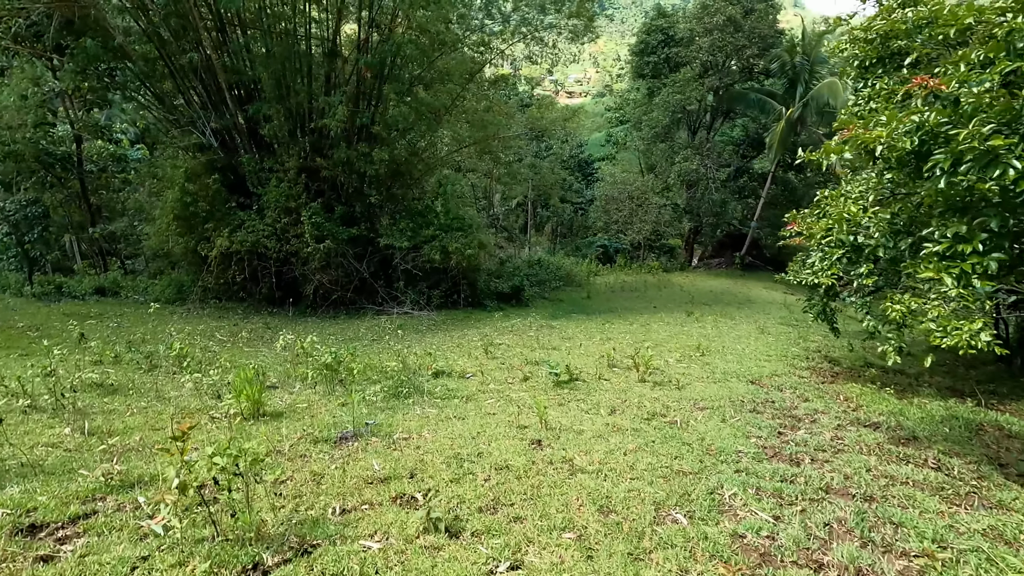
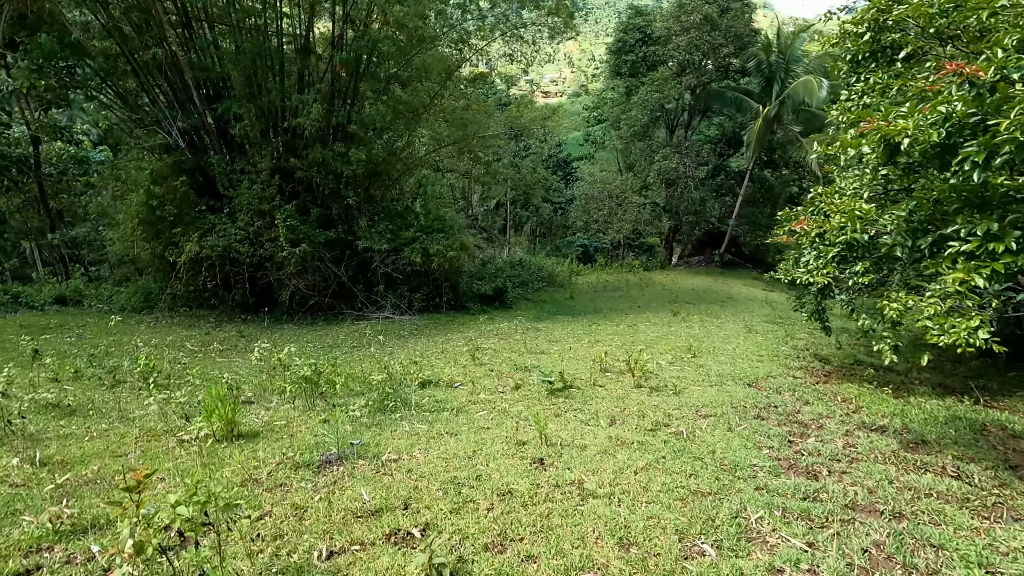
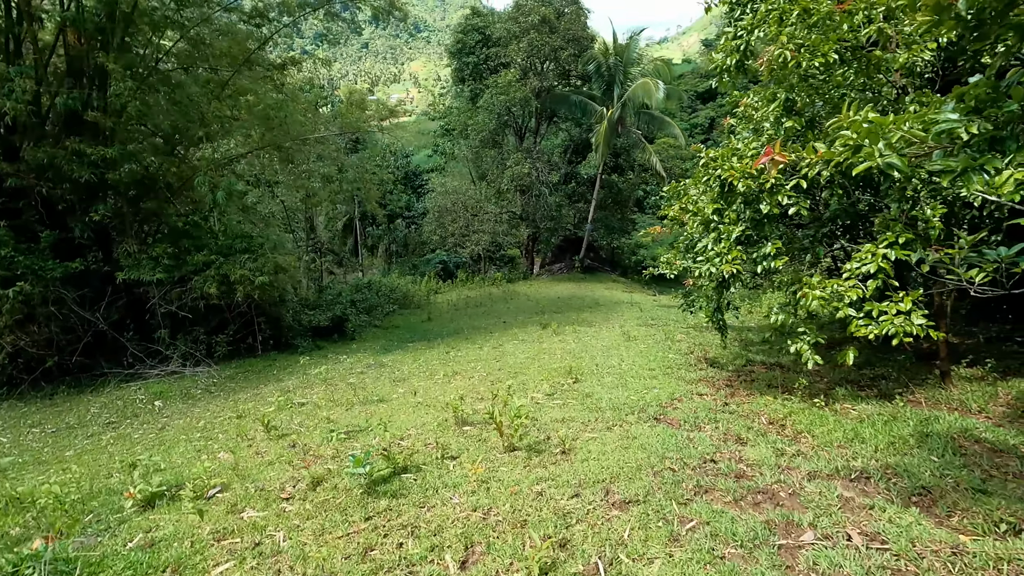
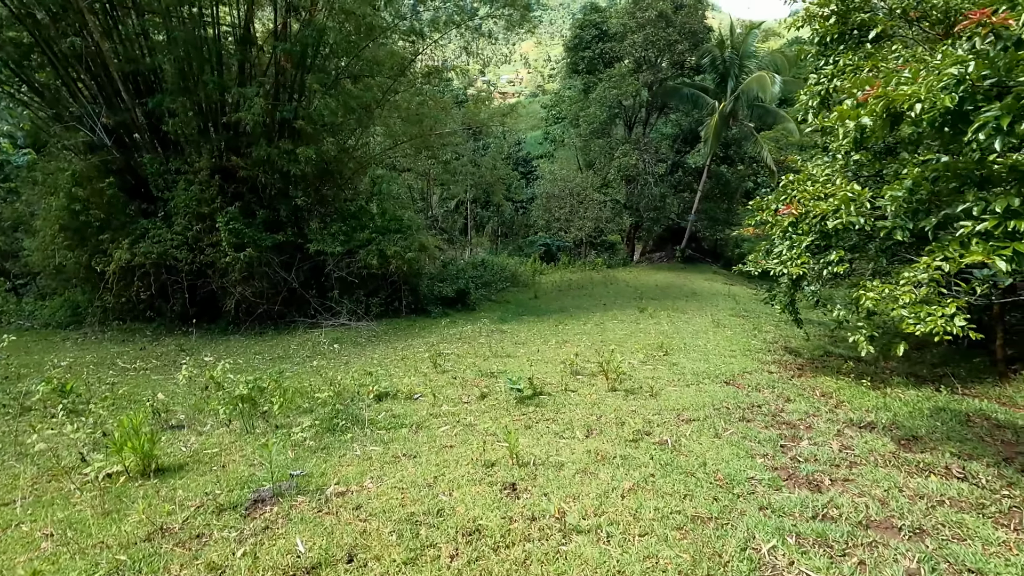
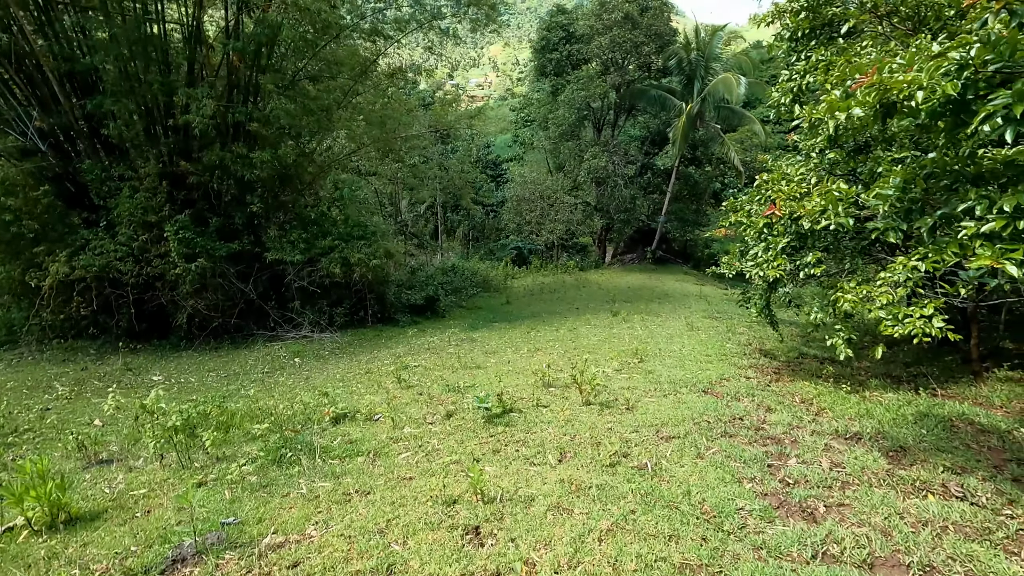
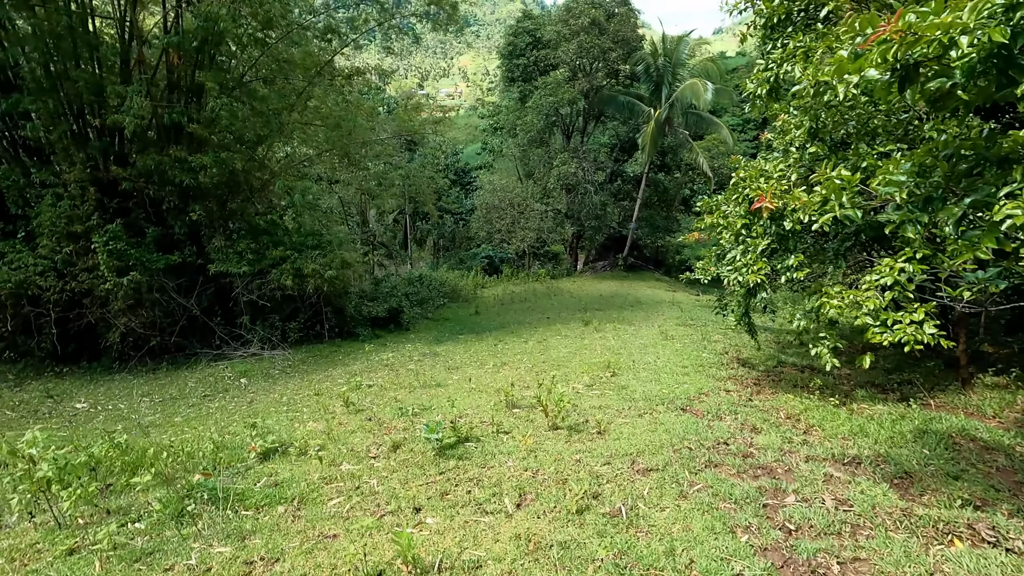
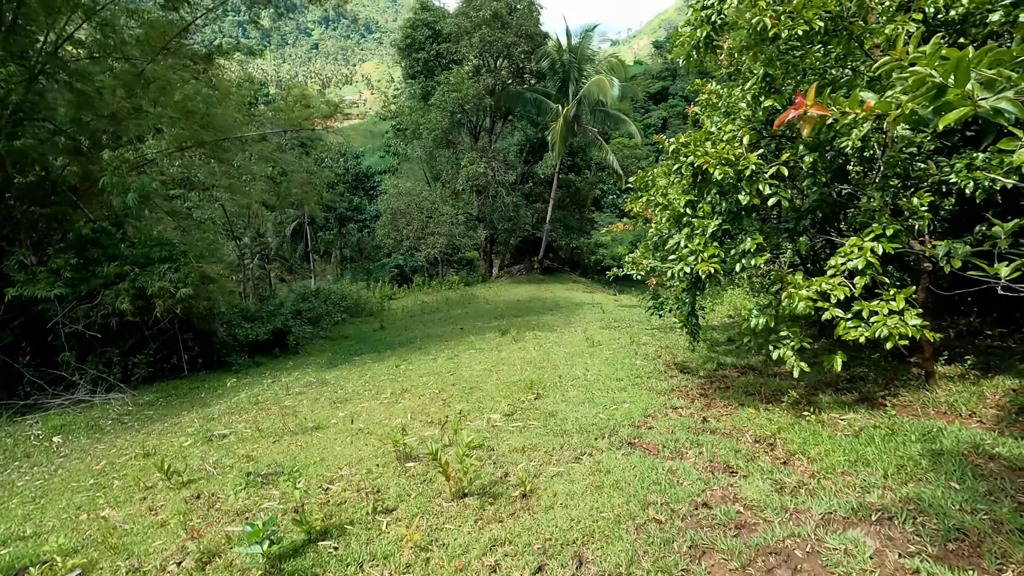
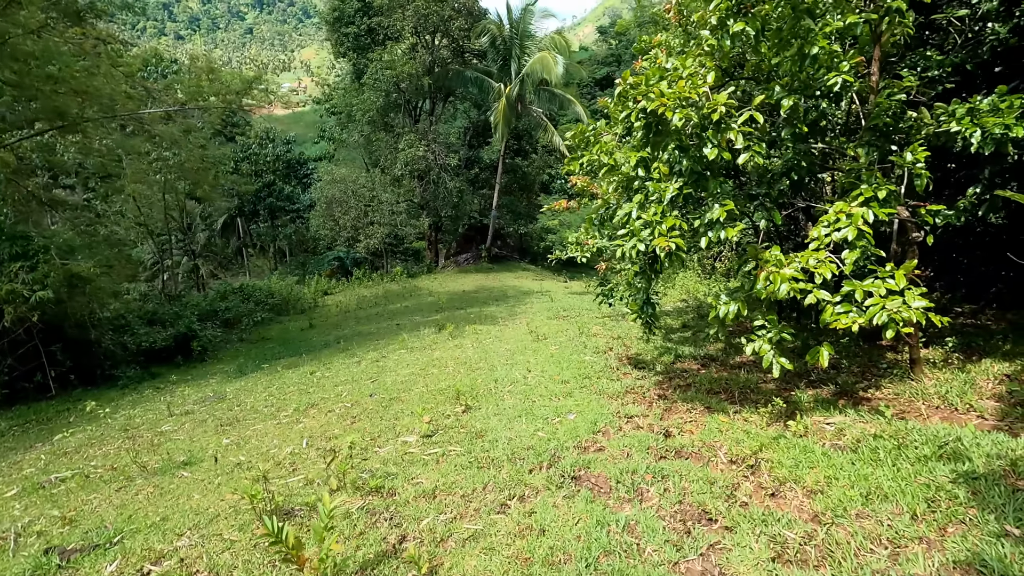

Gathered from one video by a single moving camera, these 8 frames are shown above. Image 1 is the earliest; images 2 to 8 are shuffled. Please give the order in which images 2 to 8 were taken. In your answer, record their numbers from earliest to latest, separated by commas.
2, 4, 5, 6, 3, 7, 8
